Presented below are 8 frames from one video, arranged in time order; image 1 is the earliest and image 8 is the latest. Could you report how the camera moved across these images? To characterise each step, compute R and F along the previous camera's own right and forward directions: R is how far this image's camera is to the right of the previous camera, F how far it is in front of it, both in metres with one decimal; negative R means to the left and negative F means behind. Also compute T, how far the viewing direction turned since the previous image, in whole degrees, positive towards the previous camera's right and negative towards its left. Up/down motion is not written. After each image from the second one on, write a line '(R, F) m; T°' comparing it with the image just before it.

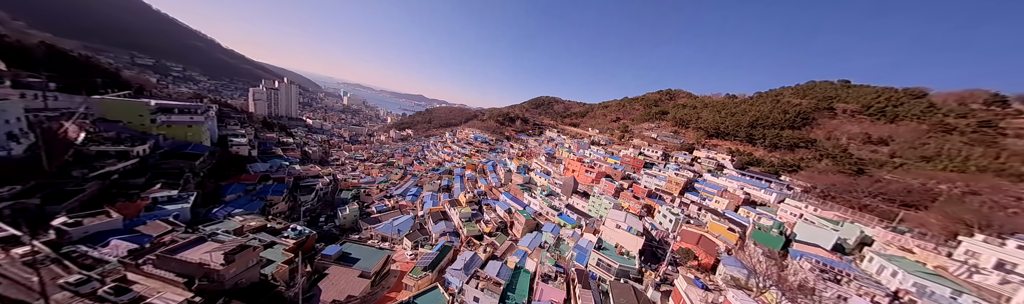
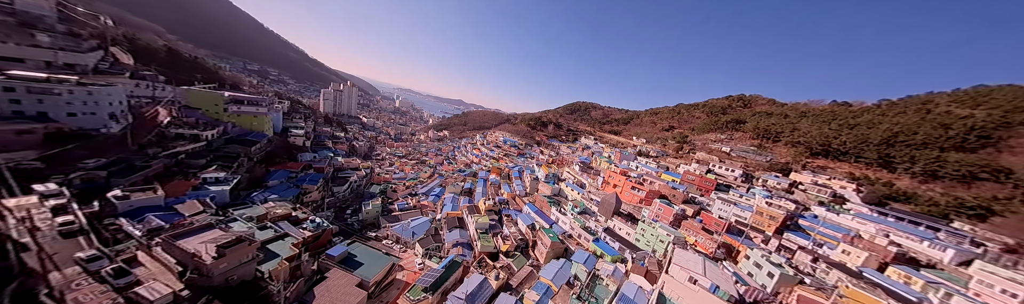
(+0.2, +2.3) m; -9°
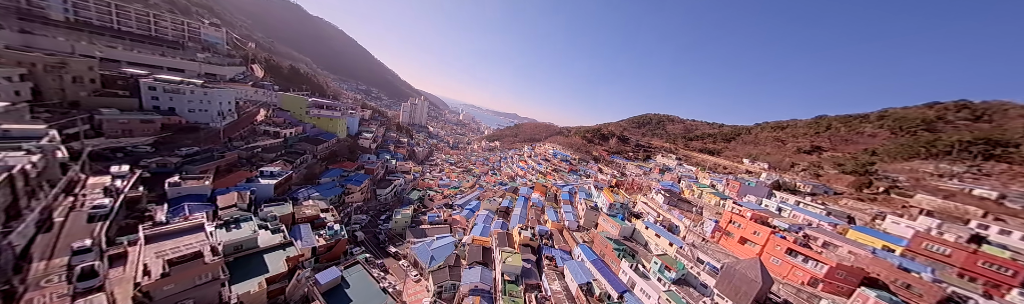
(+0.1, +3.9) m; -15°
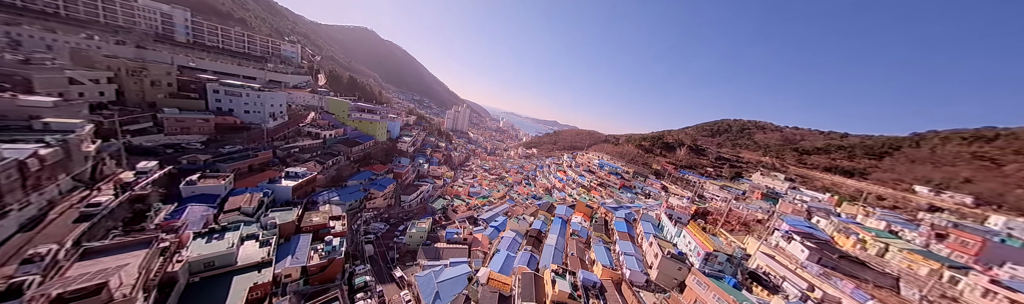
(+0.2, +3.3) m; -11°
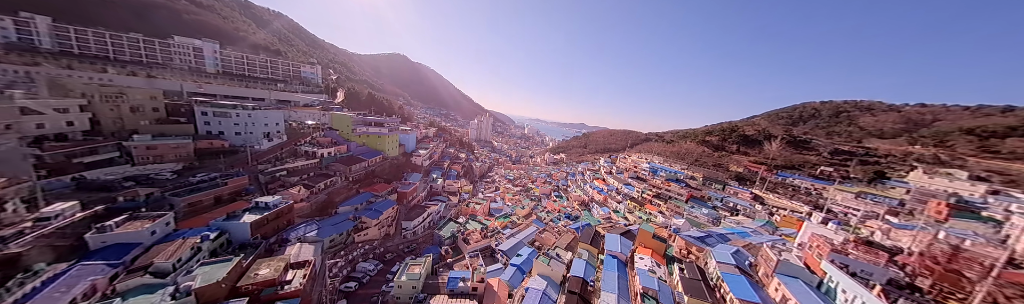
(+0.2, +4.1) m; -8°
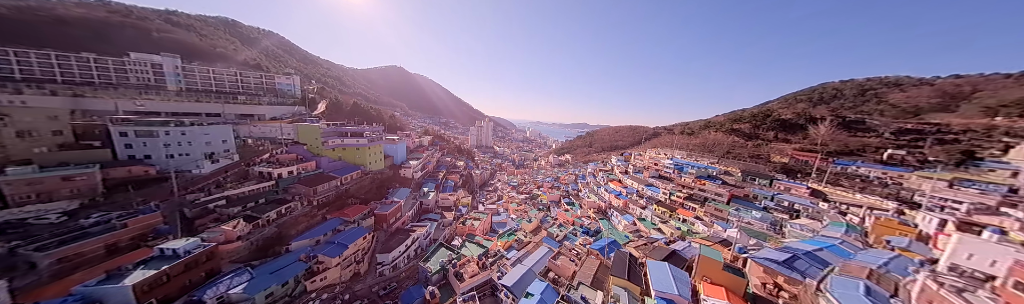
(+0.2, +2.8) m; -1°
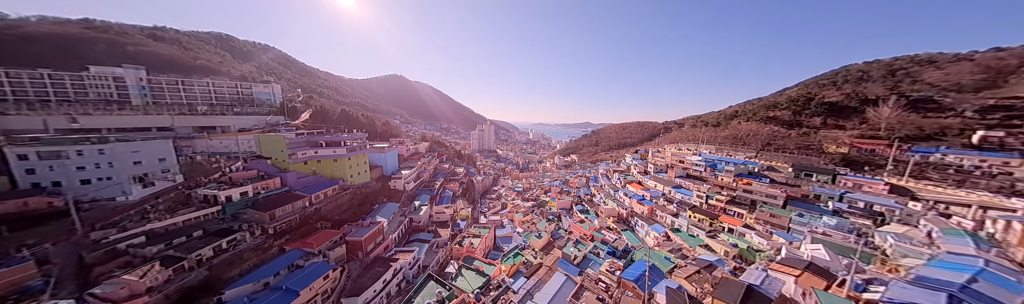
(+0.1, +2.4) m; -1°
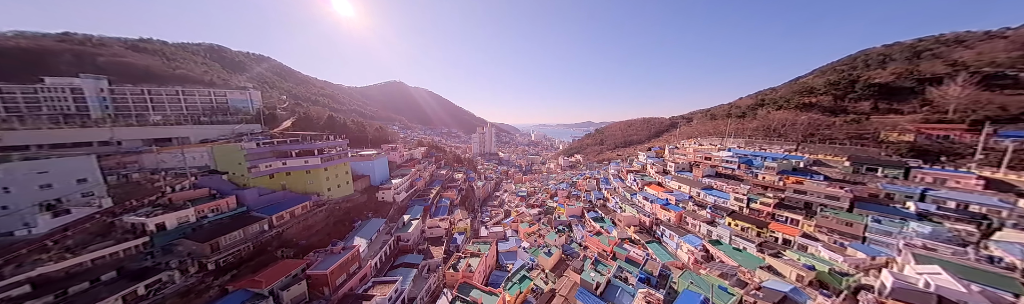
(+0.1, +1.9) m; -1°
